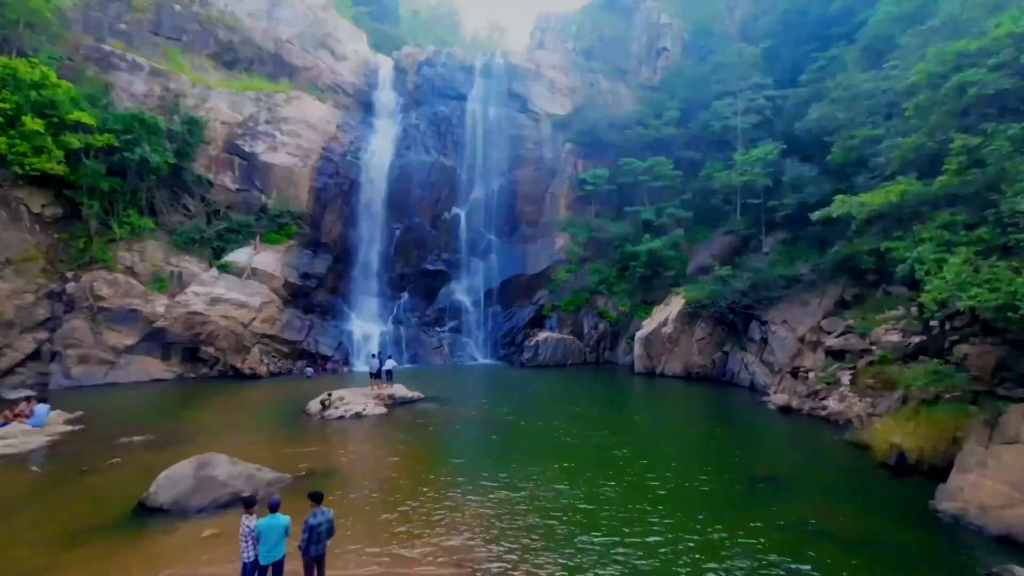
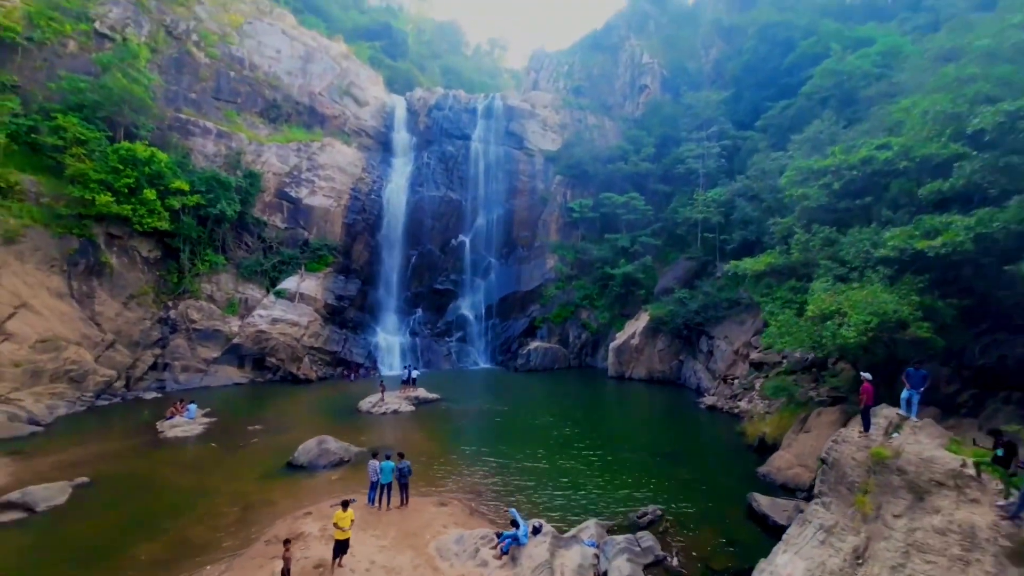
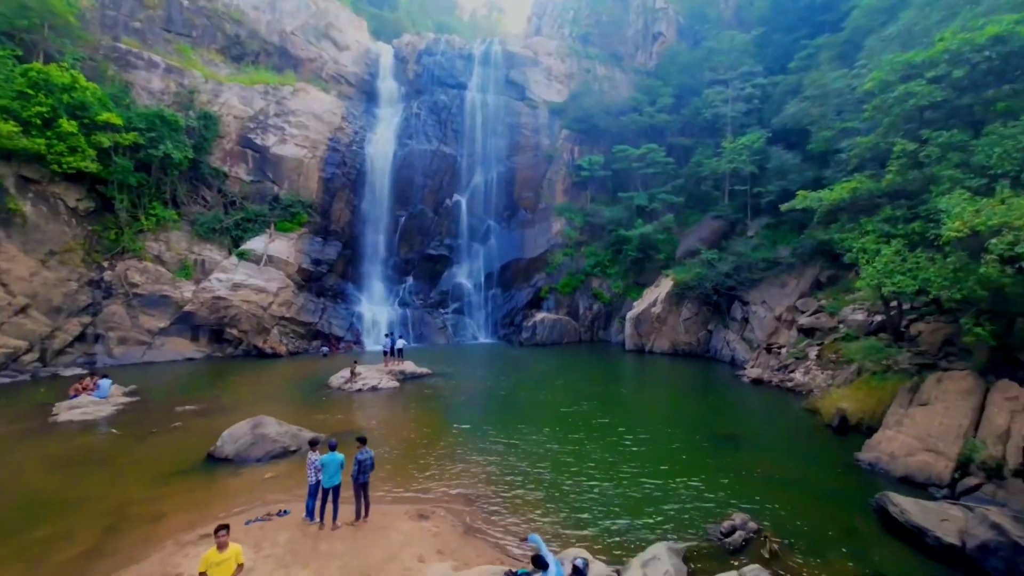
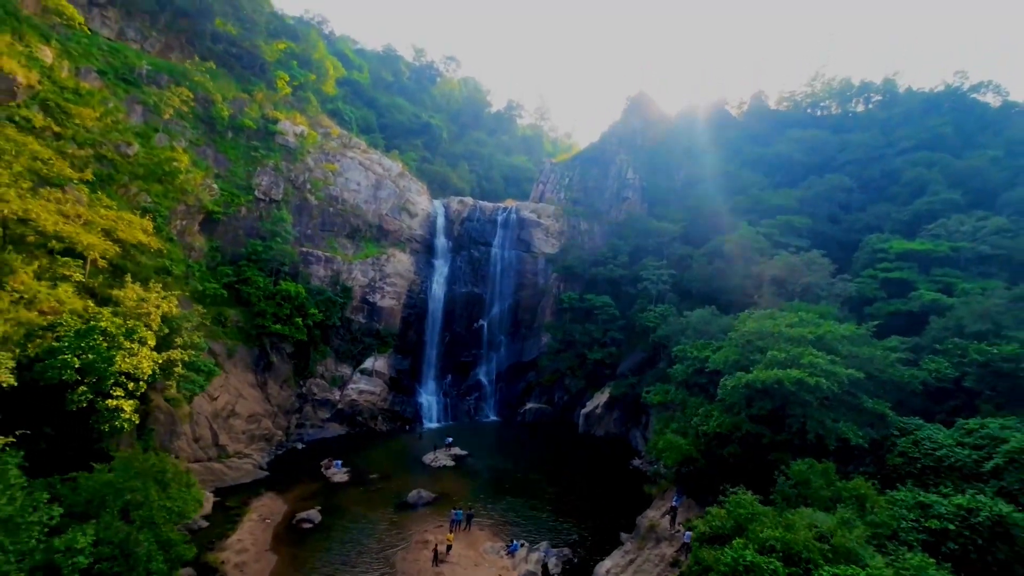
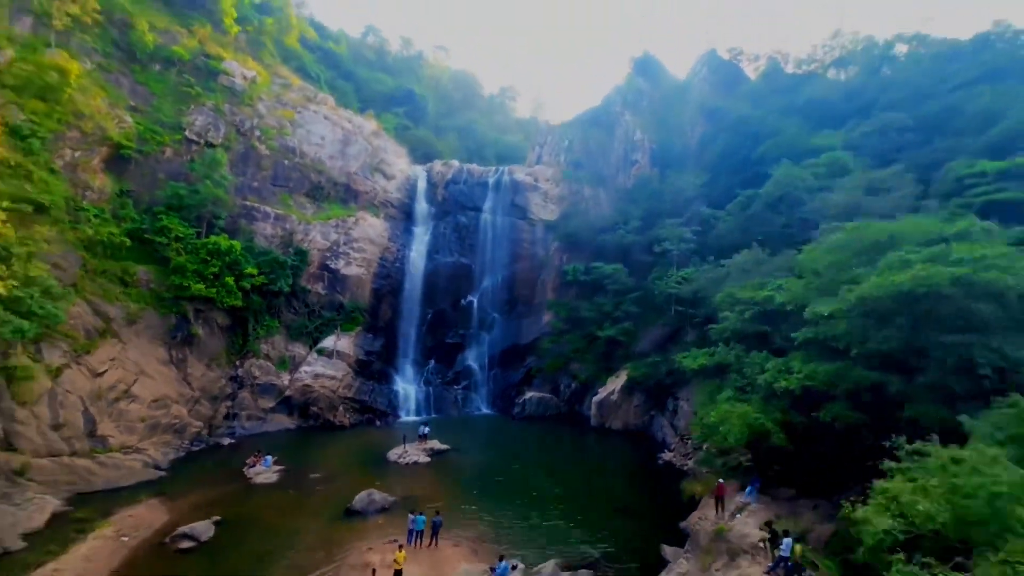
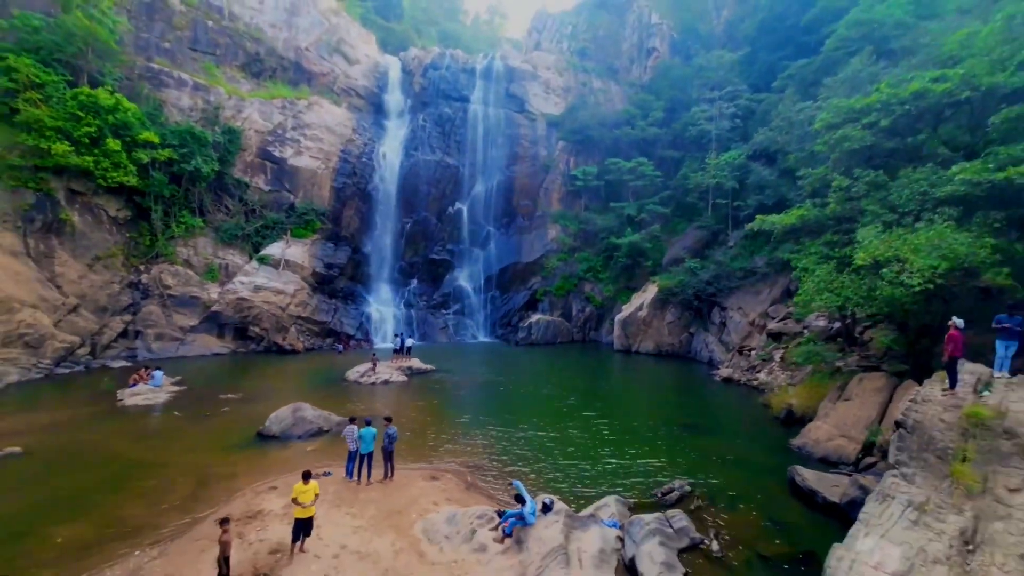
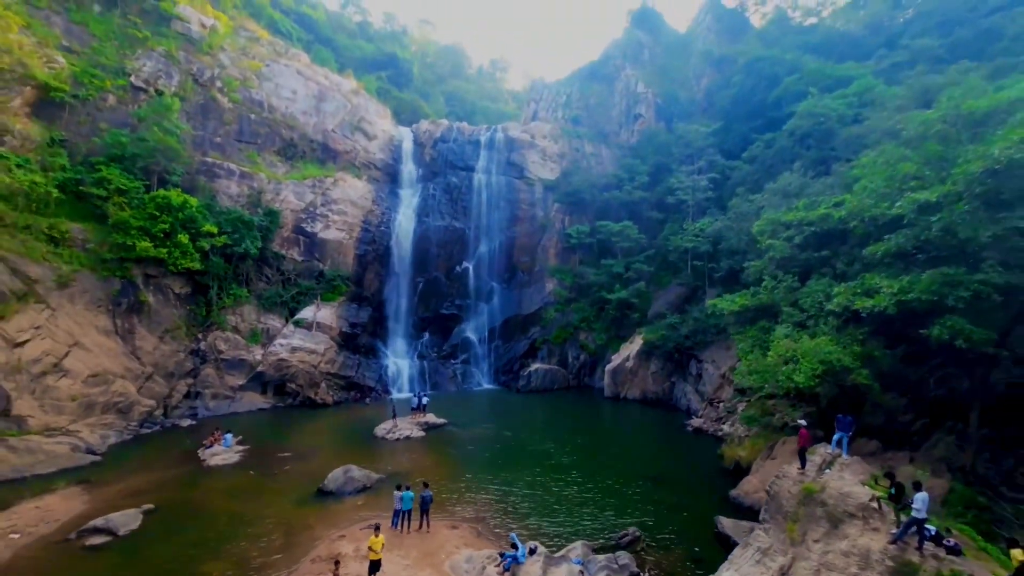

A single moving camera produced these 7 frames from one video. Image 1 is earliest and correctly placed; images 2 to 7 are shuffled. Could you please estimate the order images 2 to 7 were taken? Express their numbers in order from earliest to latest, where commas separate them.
3, 6, 2, 7, 5, 4
